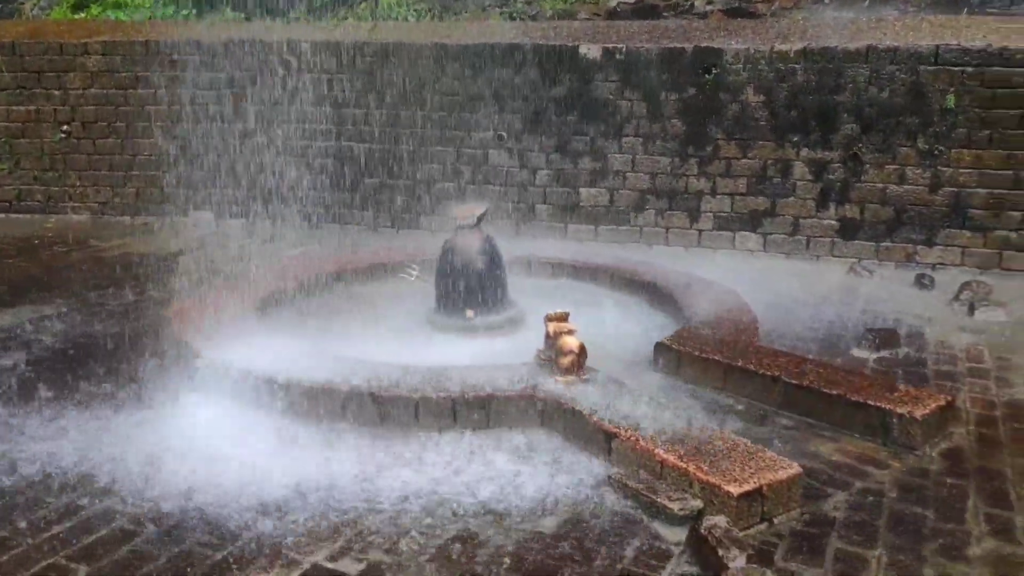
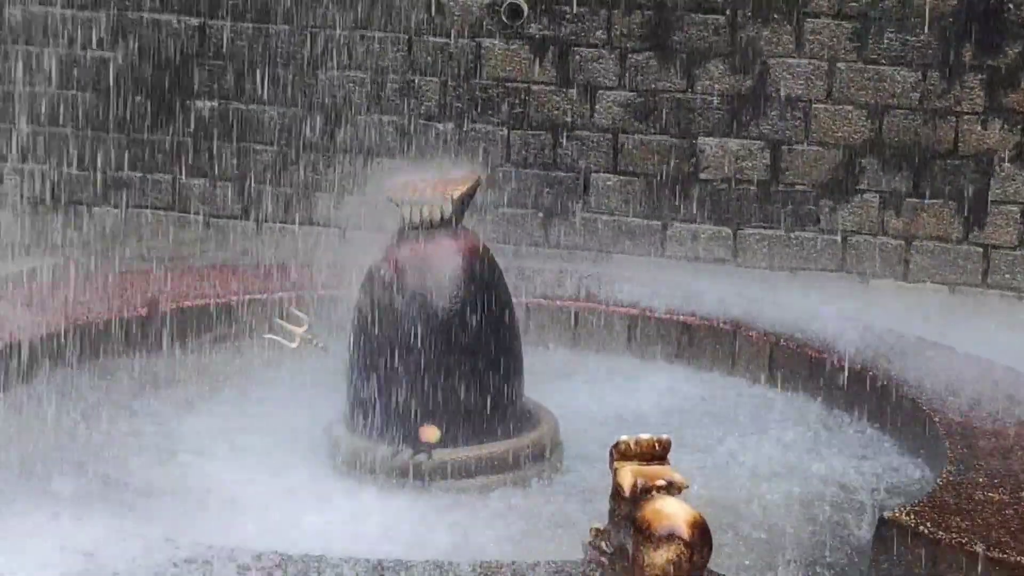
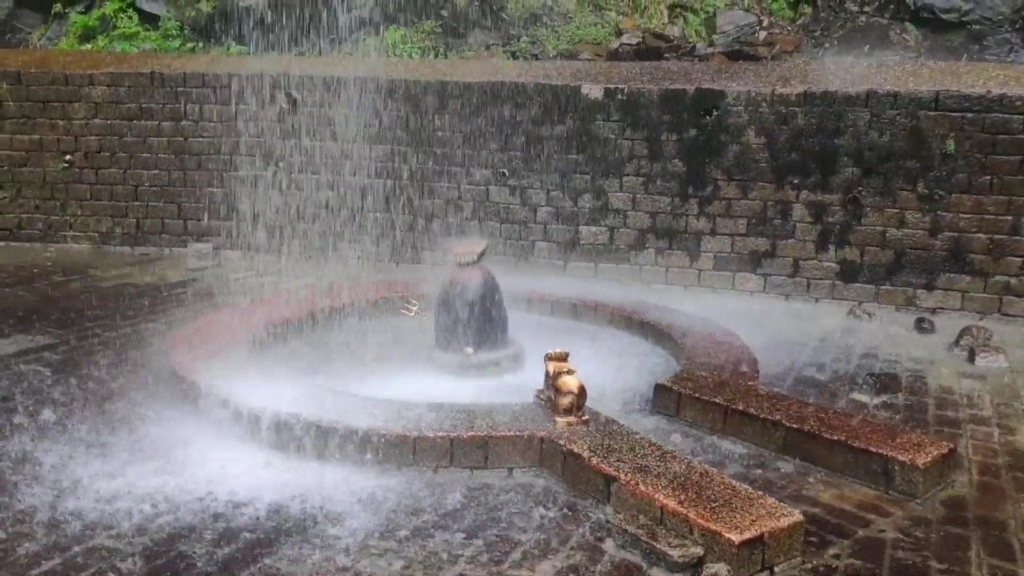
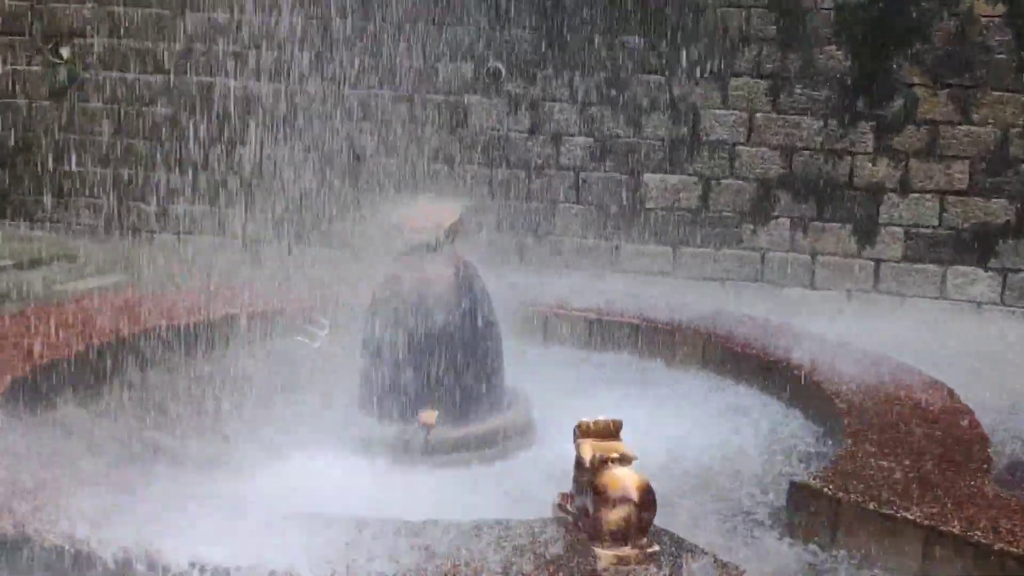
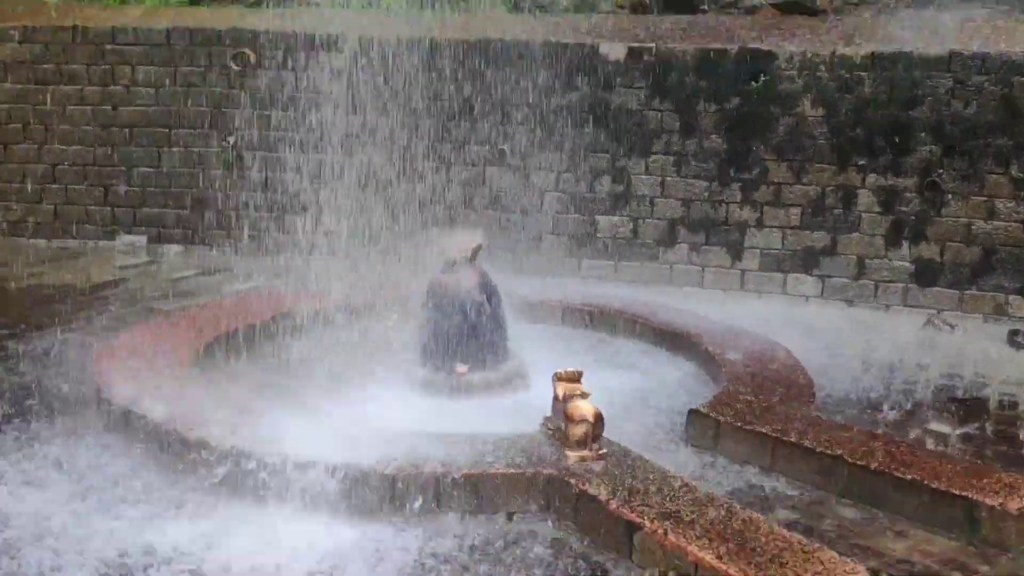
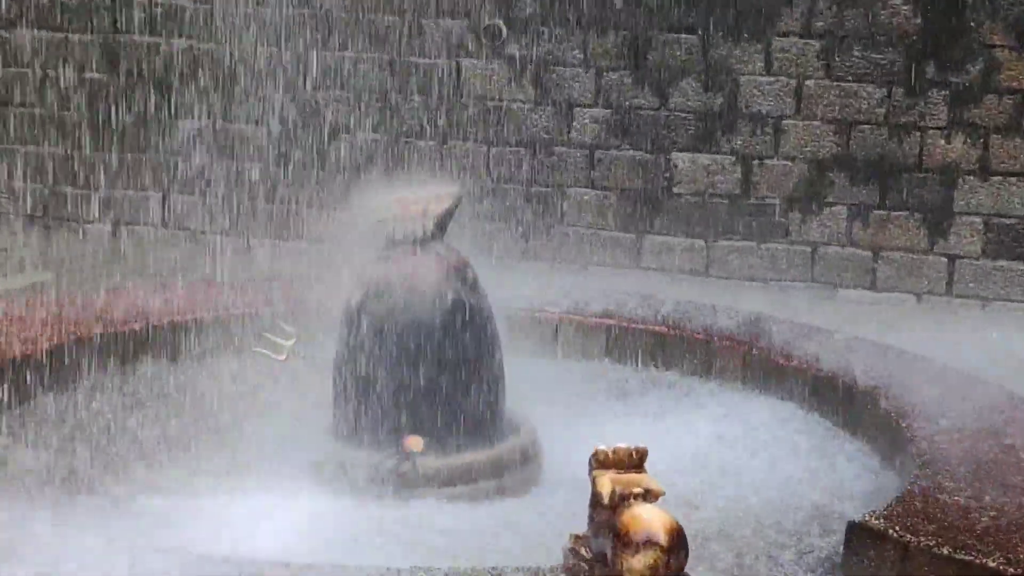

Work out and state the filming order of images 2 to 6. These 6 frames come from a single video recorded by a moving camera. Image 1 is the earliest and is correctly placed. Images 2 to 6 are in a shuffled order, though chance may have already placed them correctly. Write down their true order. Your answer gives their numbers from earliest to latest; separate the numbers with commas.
3, 5, 4, 6, 2
